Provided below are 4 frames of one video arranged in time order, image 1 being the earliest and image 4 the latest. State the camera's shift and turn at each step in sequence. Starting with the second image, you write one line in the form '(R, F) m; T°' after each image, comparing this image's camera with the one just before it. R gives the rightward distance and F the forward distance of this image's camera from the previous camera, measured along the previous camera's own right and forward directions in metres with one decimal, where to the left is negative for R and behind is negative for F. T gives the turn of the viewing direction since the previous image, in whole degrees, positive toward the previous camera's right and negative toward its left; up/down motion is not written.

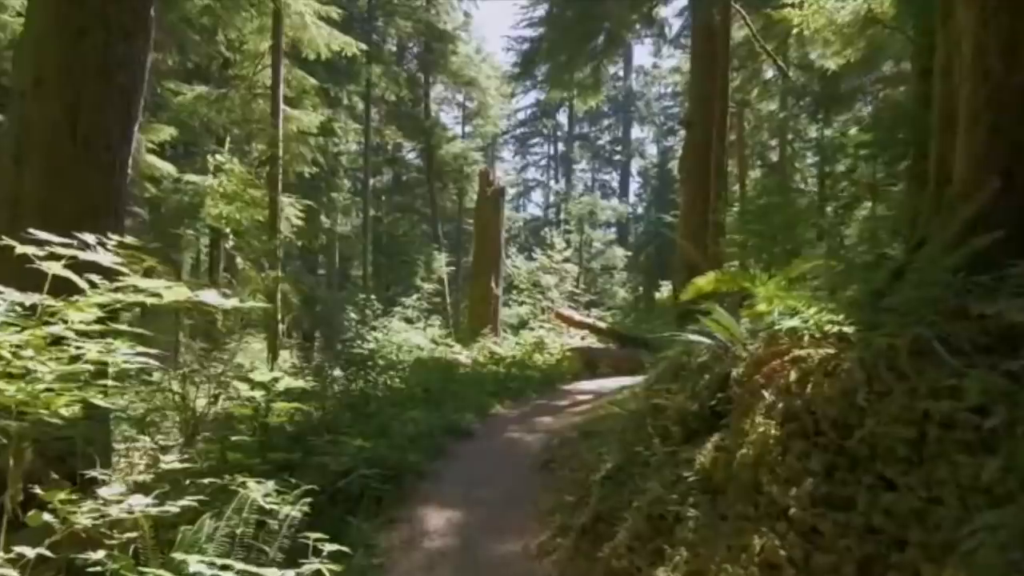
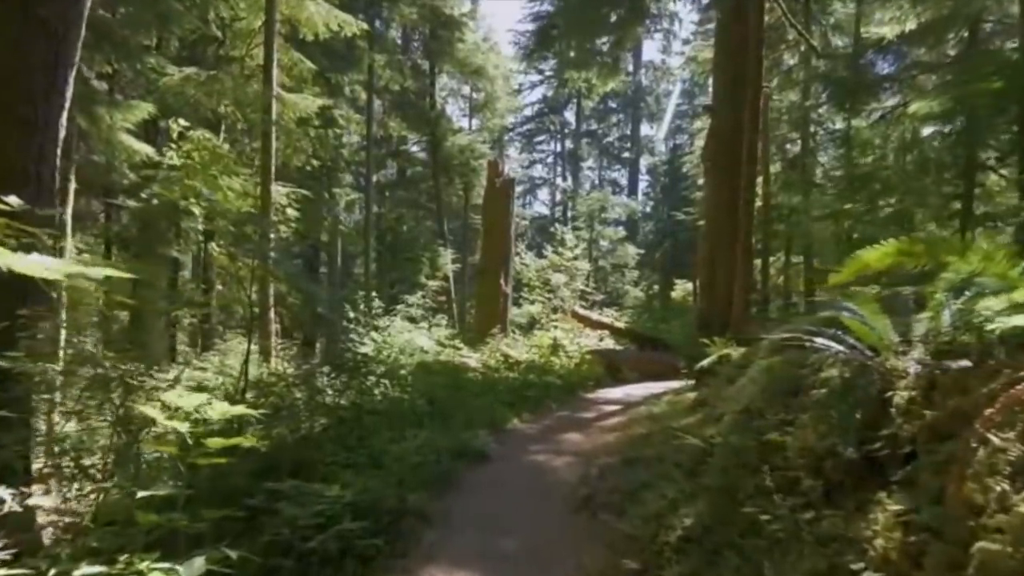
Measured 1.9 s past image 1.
(-0.1, +1.0) m; 0°
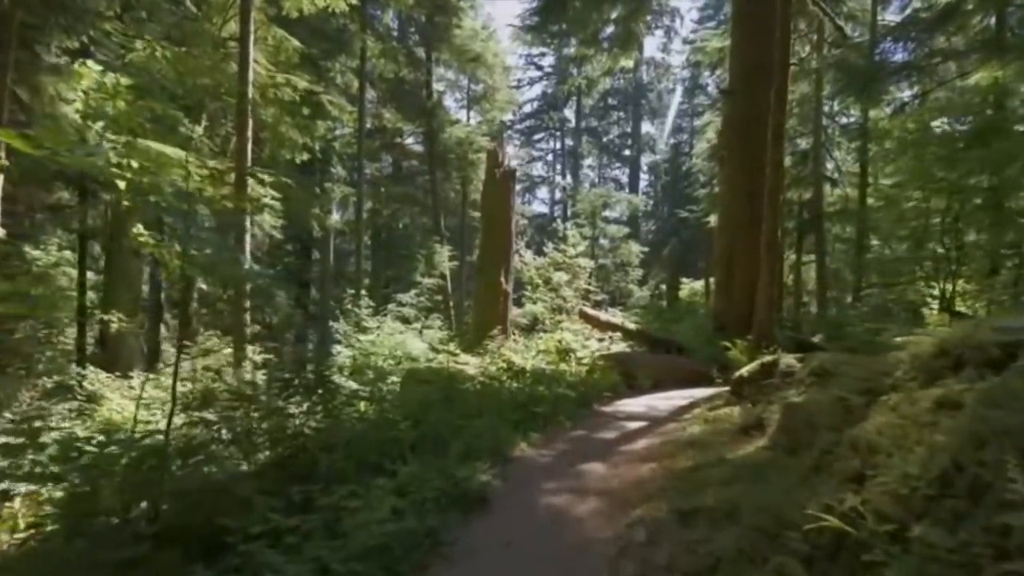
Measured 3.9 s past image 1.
(-0.1, +1.1) m; 0°
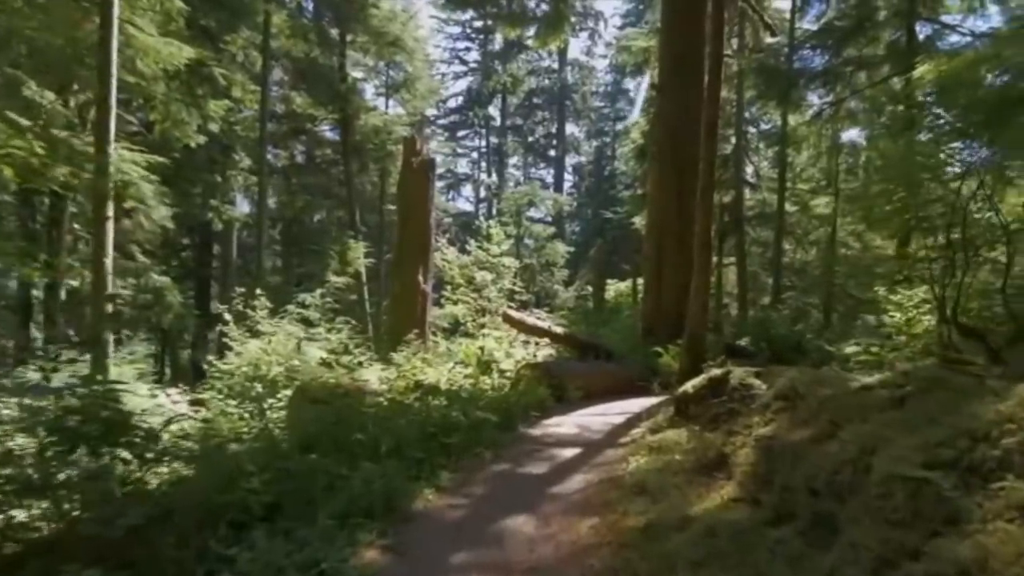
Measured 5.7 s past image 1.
(+0.1, +1.0) m; +7°
